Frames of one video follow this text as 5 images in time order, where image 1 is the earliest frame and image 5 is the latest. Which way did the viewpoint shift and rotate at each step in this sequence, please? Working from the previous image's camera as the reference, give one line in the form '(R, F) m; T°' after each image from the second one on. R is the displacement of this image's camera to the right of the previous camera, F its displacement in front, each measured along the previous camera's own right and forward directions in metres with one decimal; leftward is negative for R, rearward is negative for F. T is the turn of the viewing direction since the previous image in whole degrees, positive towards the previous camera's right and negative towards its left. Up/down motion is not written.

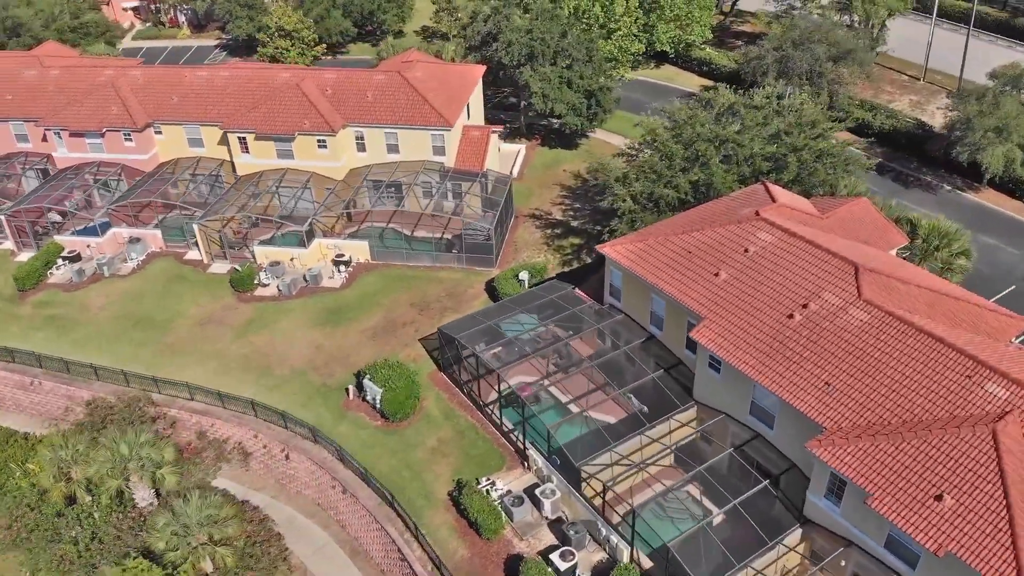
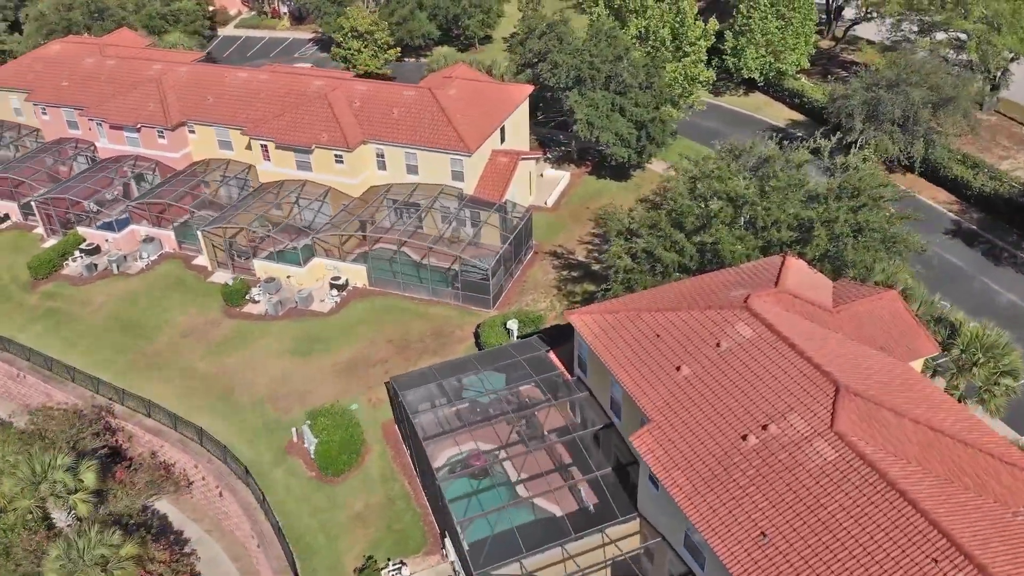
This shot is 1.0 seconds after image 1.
(+6.0, +3.9) m; -9°
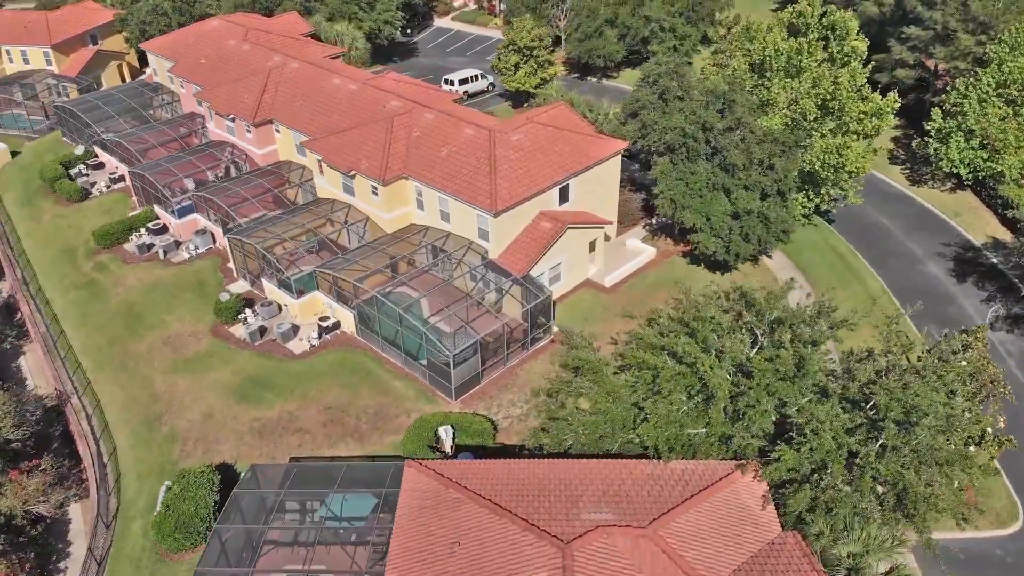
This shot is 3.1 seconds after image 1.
(+10.6, +7.9) m; -19°
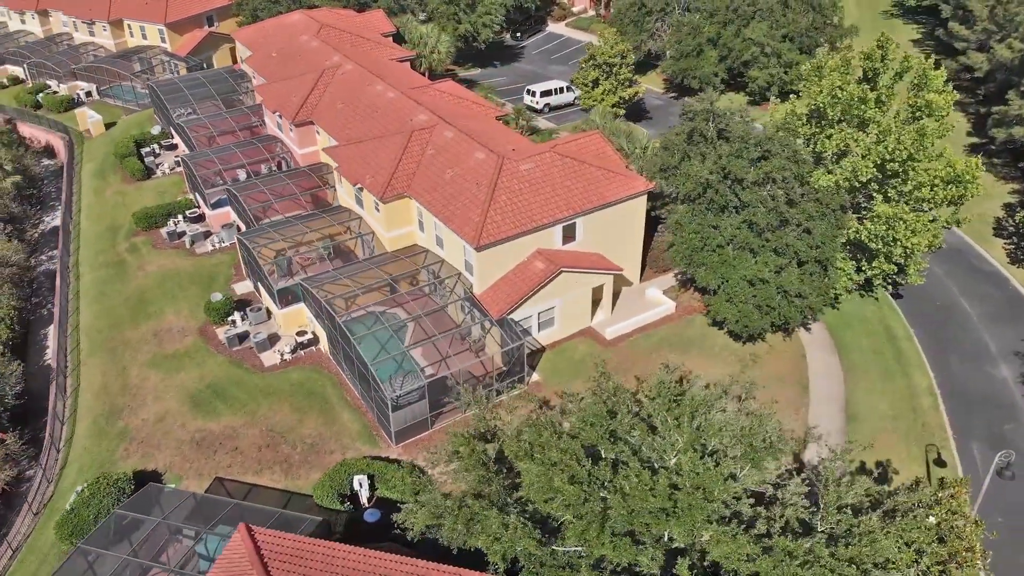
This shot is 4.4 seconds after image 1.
(+6.8, +3.3) m; -11°
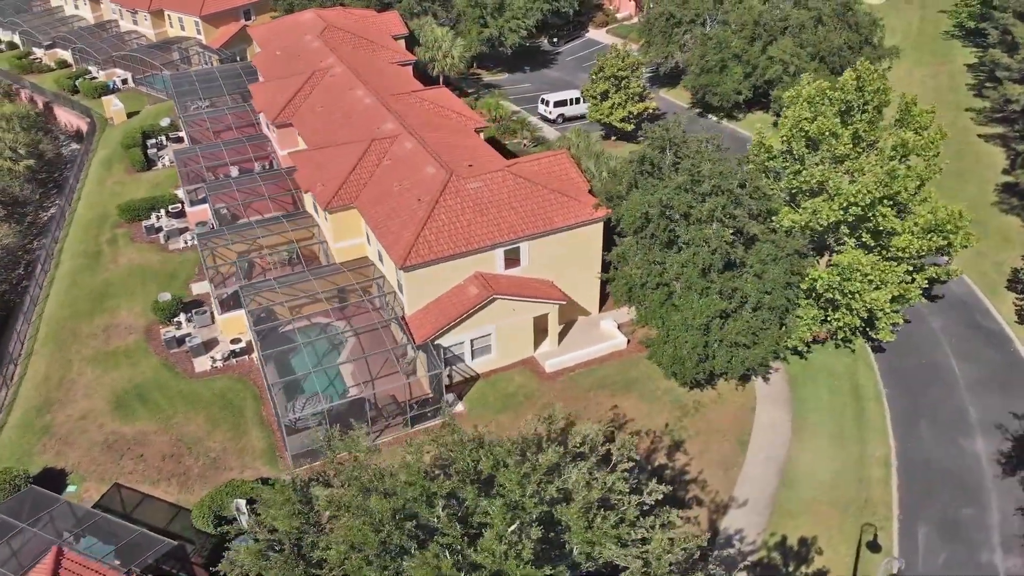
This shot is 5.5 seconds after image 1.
(+6.0, +1.9) m; -6°
